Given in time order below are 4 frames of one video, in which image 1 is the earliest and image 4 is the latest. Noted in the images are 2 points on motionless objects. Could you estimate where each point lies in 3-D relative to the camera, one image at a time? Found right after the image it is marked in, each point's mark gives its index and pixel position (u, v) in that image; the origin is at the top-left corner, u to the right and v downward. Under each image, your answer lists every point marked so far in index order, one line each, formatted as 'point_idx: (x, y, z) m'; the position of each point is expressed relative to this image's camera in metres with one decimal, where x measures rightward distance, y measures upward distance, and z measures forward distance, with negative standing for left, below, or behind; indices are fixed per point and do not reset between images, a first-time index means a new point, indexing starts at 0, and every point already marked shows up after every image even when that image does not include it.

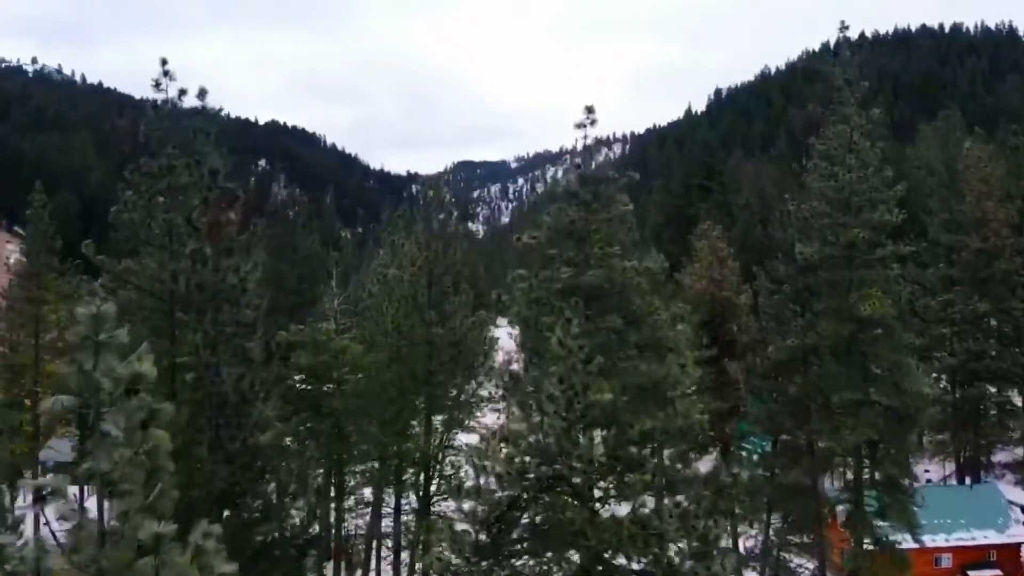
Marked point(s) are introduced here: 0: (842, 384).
0: (+6.9, -2.0, +17.5) m
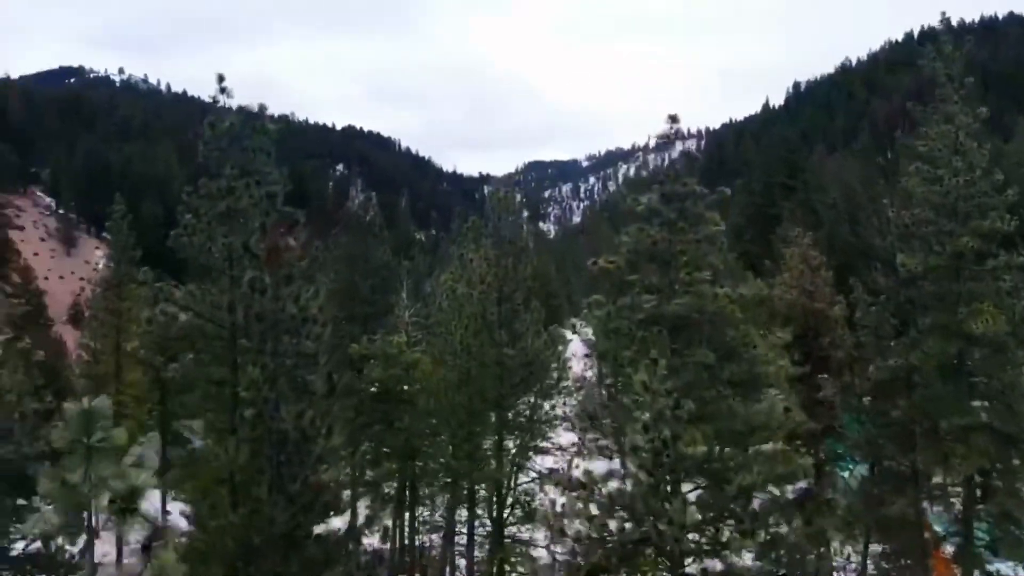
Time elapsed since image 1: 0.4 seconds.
0: (+8.4, -2.3, +16.0) m
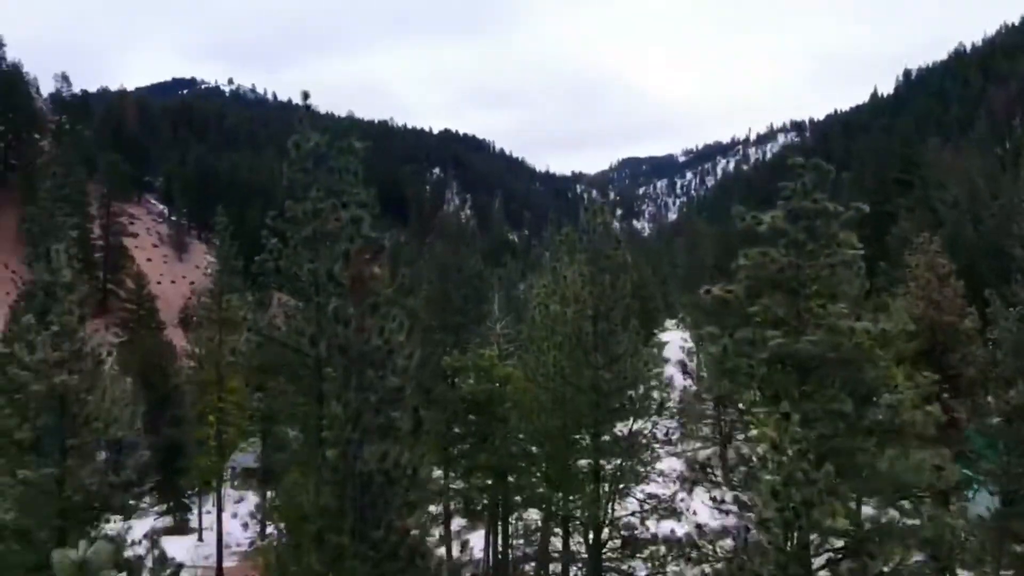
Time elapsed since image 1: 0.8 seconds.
0: (+10.1, -2.5, +14.1) m
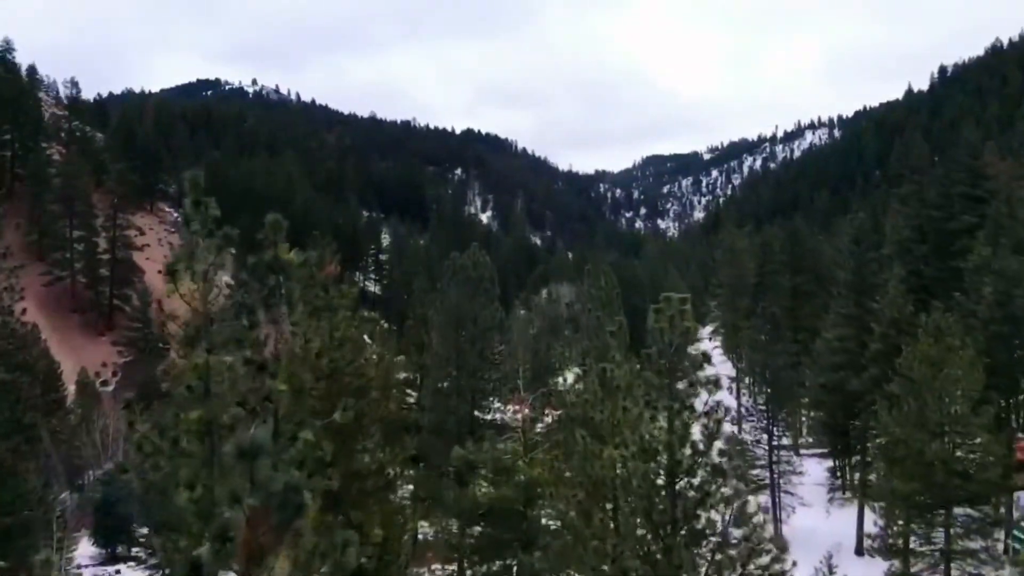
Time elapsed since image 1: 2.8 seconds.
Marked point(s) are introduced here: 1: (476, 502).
0: (+10.5, -4.2, +9.3) m
1: (-0.7, -4.7, +19.3) m
